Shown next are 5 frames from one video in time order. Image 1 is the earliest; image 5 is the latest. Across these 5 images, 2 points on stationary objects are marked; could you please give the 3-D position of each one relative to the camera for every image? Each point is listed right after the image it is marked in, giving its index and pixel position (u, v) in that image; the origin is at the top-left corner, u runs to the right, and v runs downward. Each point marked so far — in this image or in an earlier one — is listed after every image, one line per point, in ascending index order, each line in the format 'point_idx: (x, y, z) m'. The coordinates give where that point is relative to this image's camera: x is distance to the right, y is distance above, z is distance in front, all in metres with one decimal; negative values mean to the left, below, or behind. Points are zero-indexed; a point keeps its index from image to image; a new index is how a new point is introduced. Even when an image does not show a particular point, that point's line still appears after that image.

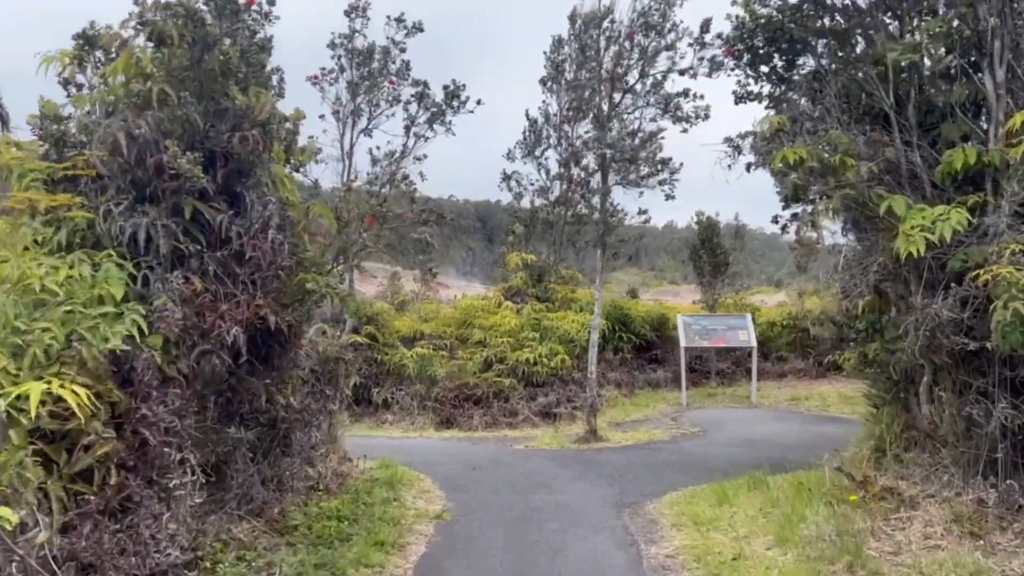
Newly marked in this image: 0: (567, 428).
0: (+0.8, -2.1, +12.2) m
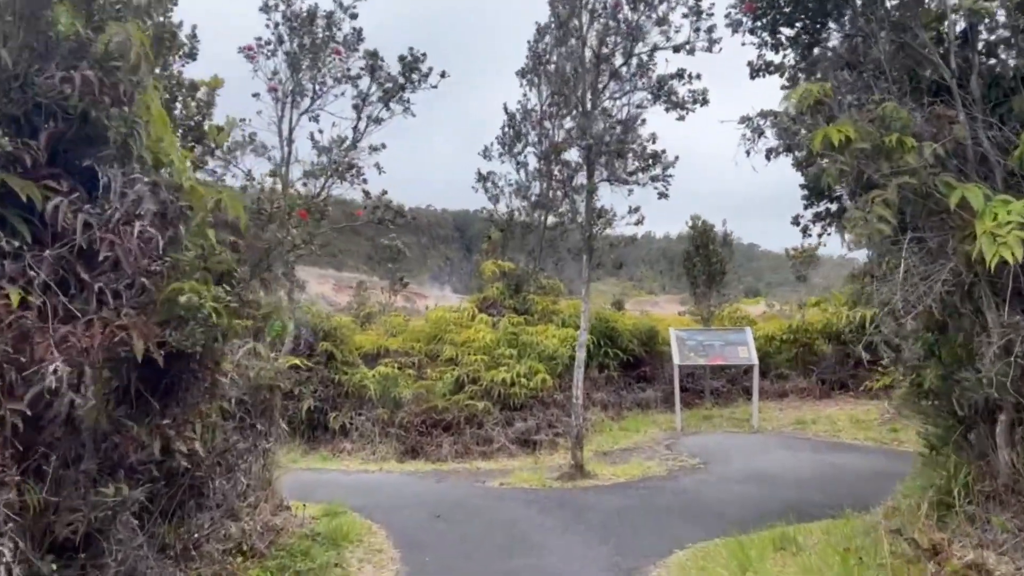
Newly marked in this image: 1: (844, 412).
0: (+0.5, -2.3, +10.8) m
1: (+5.1, -1.9, +12.5) m
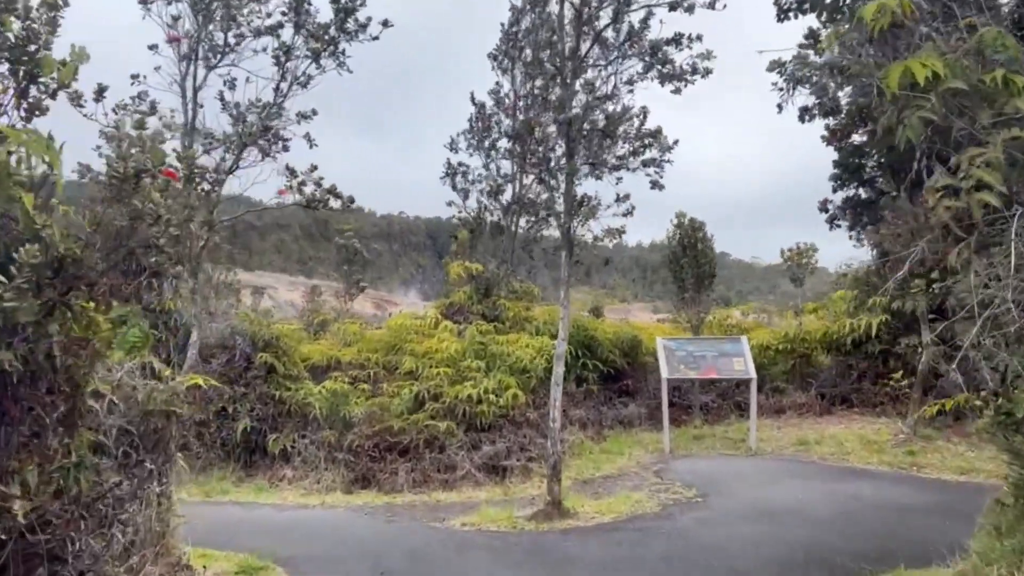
0: (+0.1, -2.3, +9.3) m
1: (+4.7, -2.0, +11.2) m
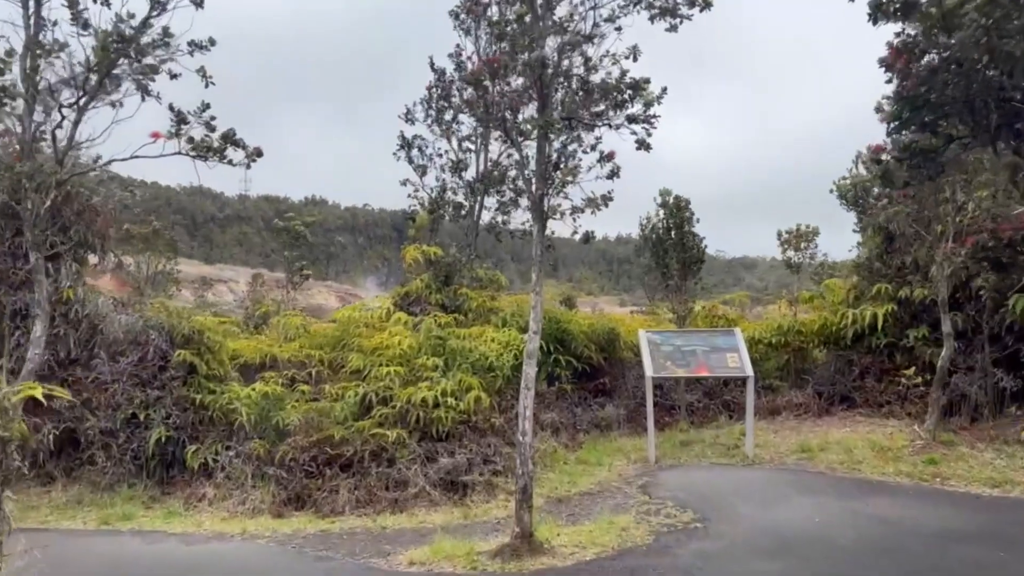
0: (-0.3, -2.2, +7.8) m
1: (+4.2, -1.8, +9.9) m
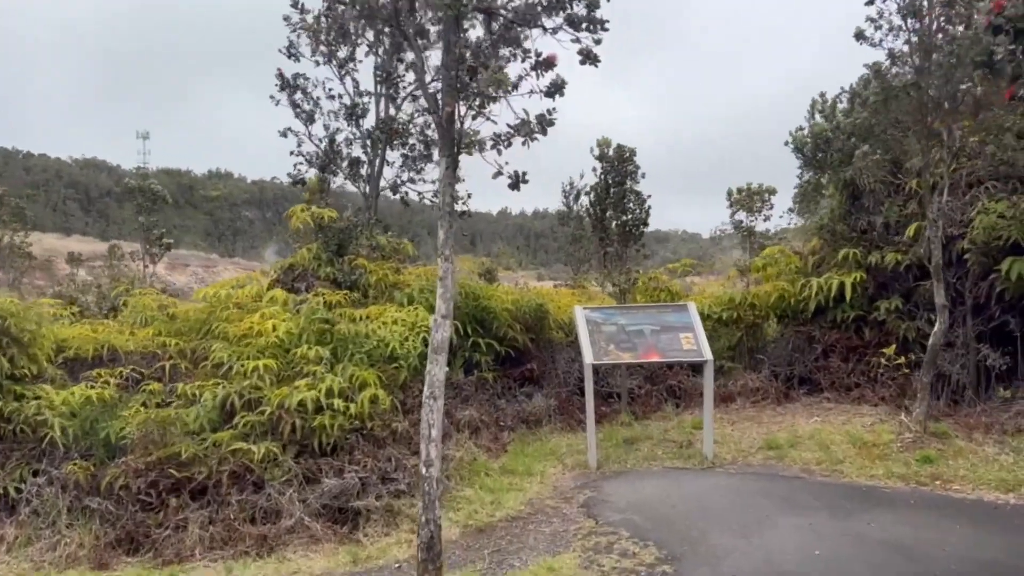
0: (-1.0, -1.9, +5.9) m
1: (+3.3, -1.4, +8.4) m
